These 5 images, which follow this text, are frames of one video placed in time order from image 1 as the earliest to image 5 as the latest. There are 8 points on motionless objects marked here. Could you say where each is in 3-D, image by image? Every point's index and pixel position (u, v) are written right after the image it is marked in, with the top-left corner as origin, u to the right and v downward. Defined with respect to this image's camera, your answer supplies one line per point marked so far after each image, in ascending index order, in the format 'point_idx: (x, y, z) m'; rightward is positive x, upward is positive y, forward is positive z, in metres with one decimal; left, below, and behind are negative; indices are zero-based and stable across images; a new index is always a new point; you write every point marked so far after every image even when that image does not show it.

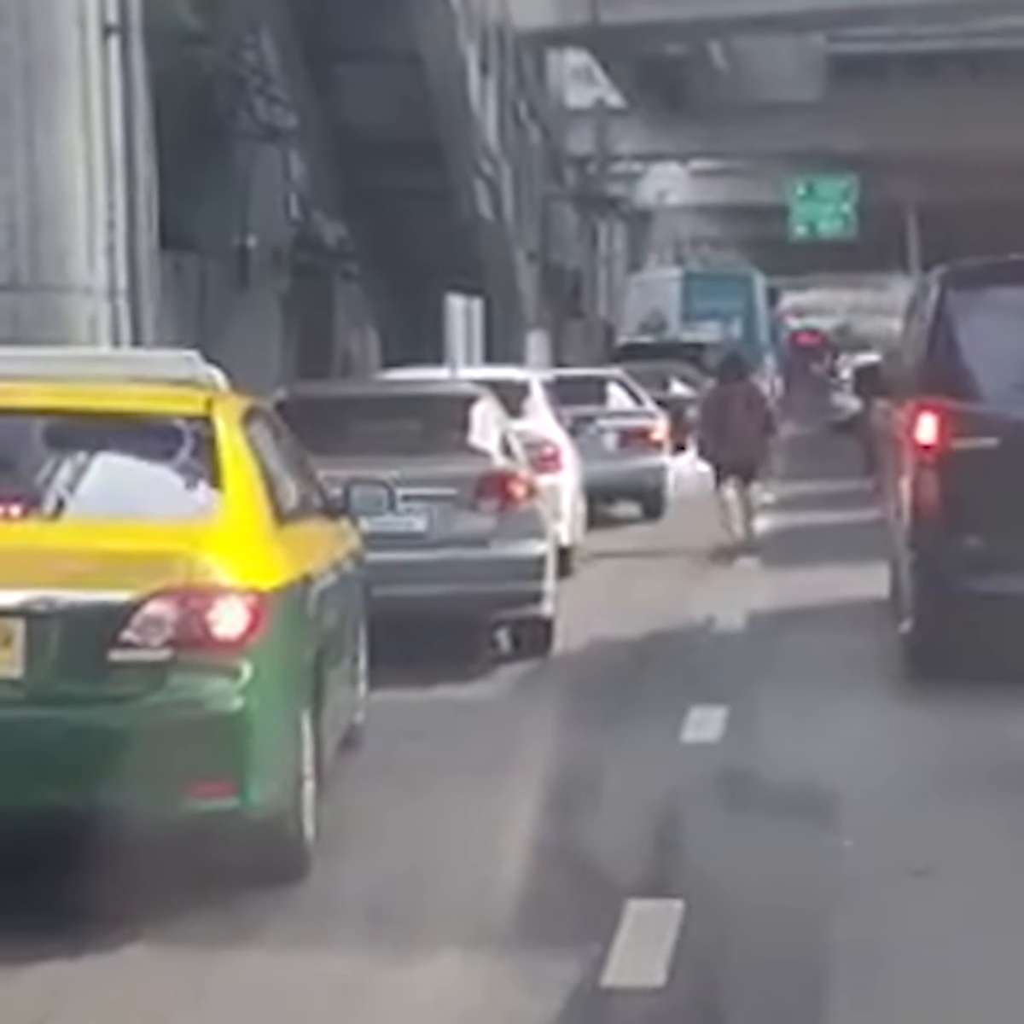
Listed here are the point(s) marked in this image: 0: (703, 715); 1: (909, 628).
0: (+1.3, -1.5, +12.0) m
1: (+3.1, -1.0, +13.2) m
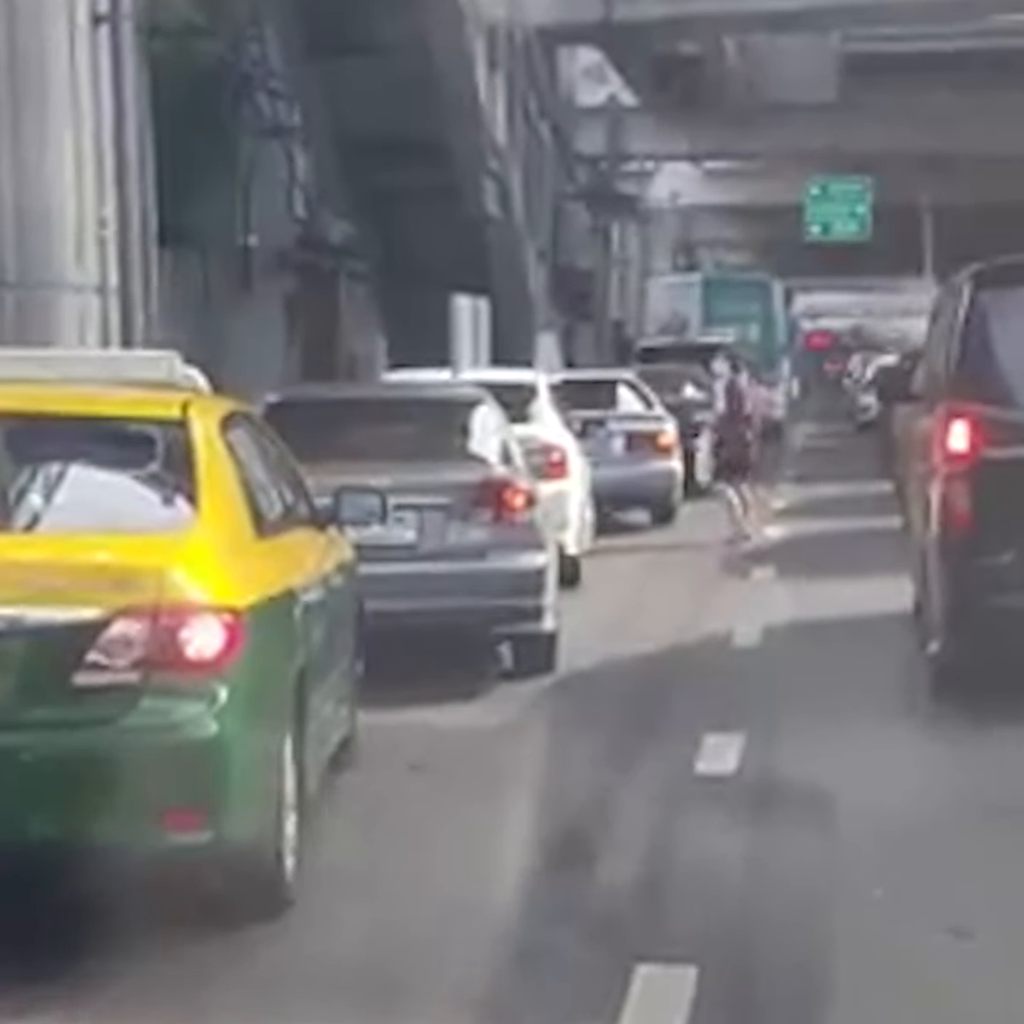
0: (+1.4, -1.6, +11.3) m
1: (+3.1, -1.0, +12.5) m
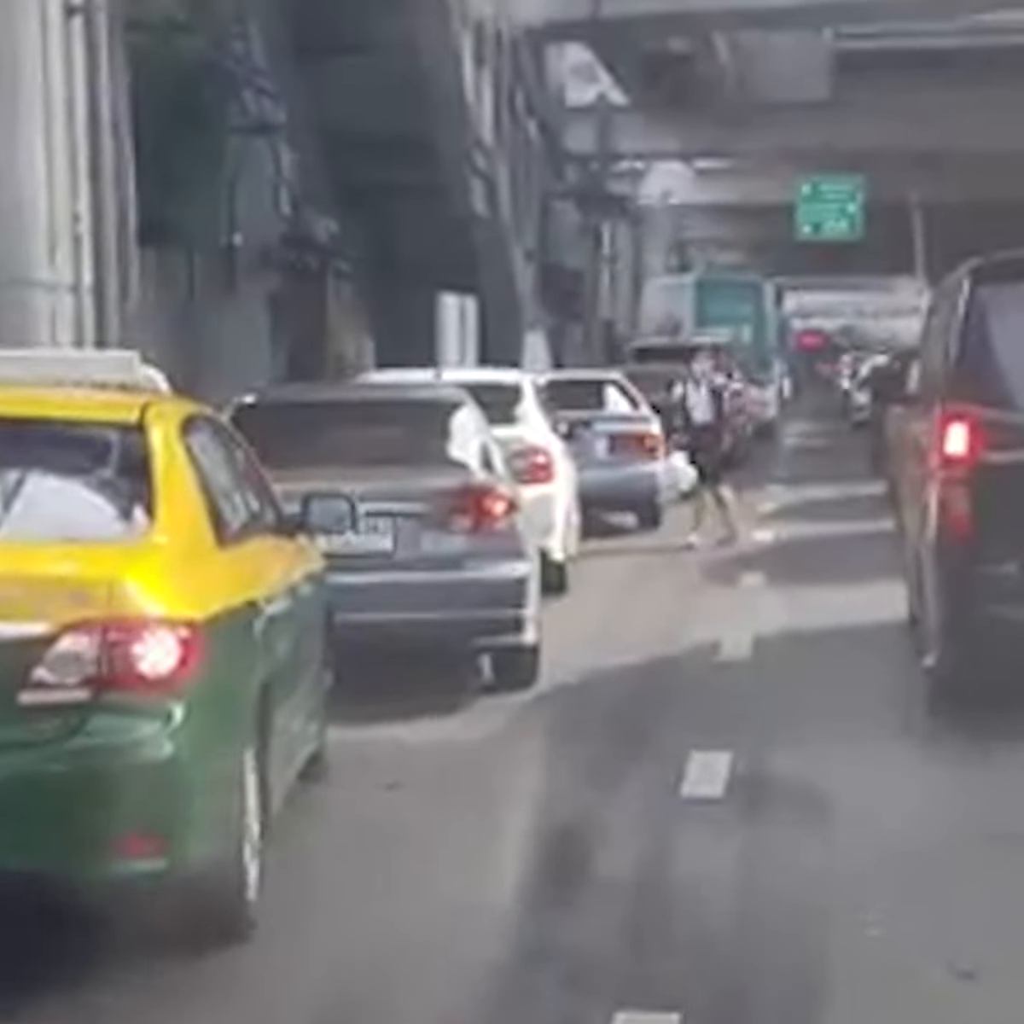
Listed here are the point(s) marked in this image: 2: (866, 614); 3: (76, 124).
0: (+1.2, -1.6, +10.9) m
1: (+3.0, -1.1, +12.1) m
2: (+3.2, -0.9, +15.5) m
3: (-4.8, +4.3, +18.6) m
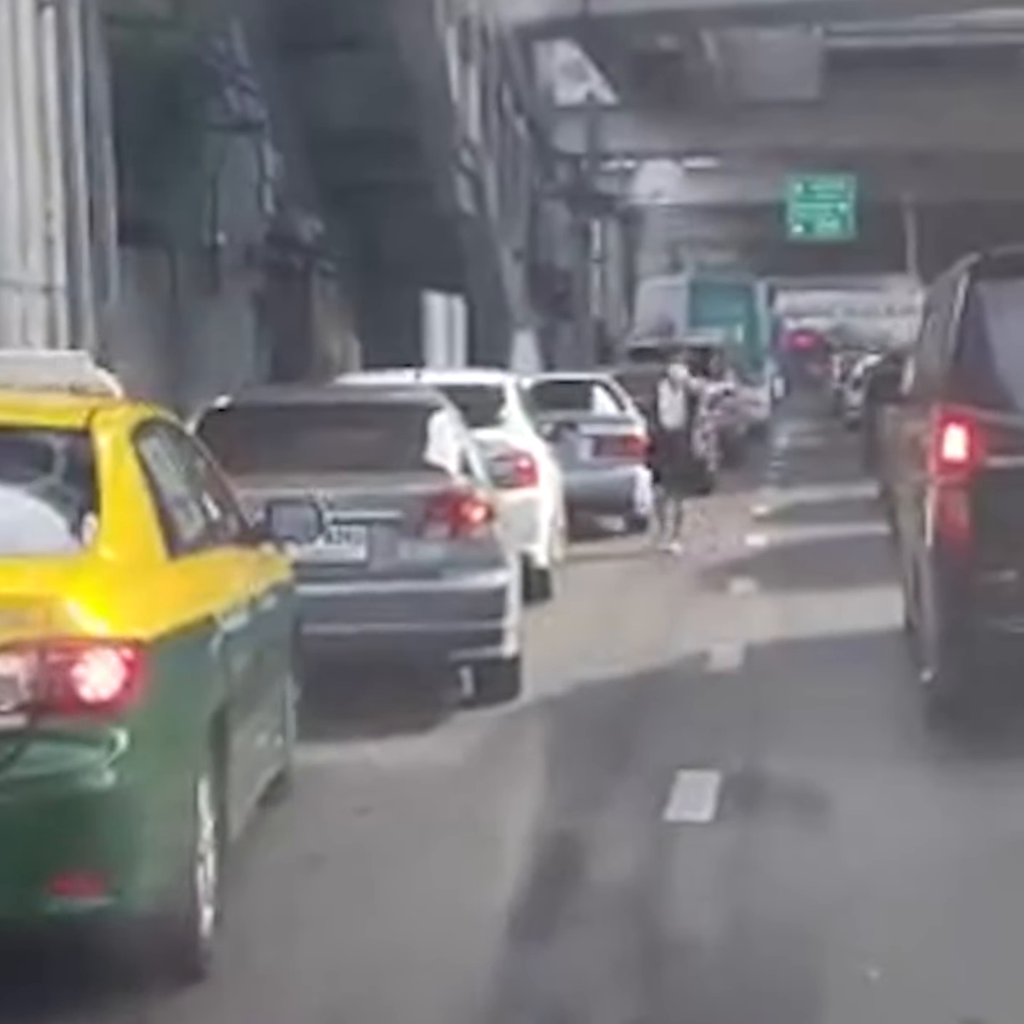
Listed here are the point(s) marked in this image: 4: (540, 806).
0: (+1.1, -1.7, +10.4) m
1: (+2.9, -1.1, +11.7) m
2: (+3.1, -1.0, +15.1) m
3: (-5.0, +4.2, +18.1) m
4: (+0.2, -1.7, +10.0) m
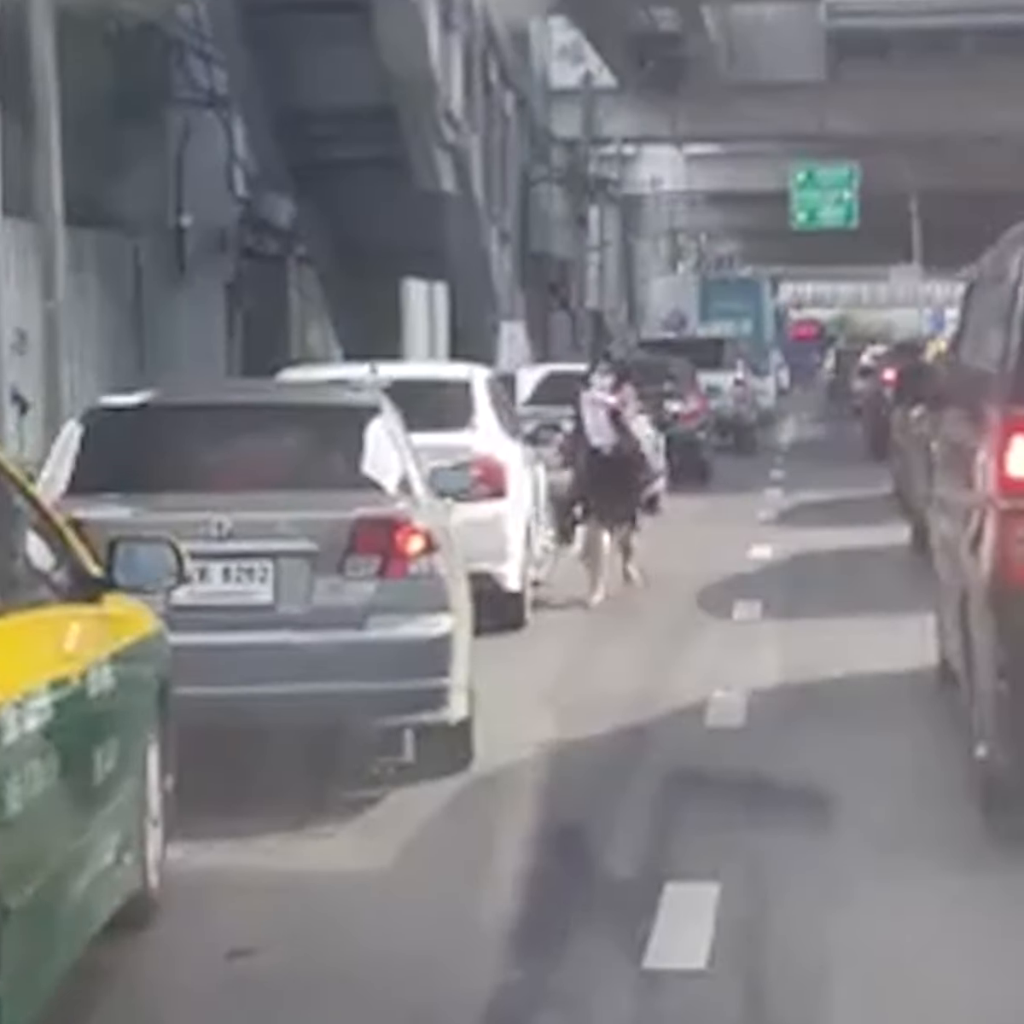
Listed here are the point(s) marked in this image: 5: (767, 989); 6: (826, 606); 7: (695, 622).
0: (+0.9, -1.8, +8.4) m
1: (+2.6, -1.2, +9.6) m
2: (+2.8, -1.1, +13.0) m
3: (-5.2, +4.1, +16.1) m
4: (-0.1, -1.9, +8.0) m
5: (+1.0, -2.0, +6.6) m
6: (+3.2, -0.7, +17.2) m
7: (+1.7, -0.9, +15.6) m
